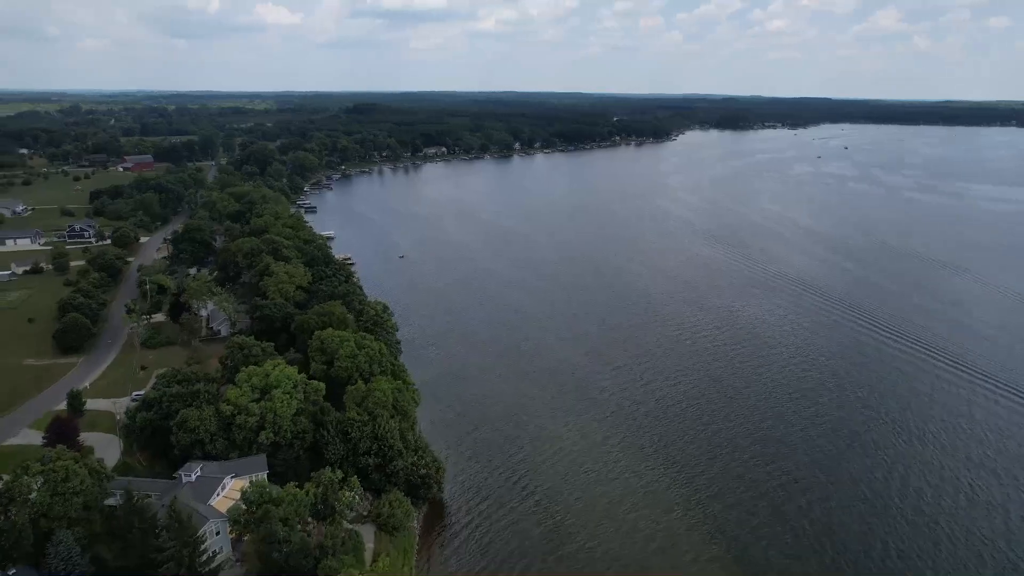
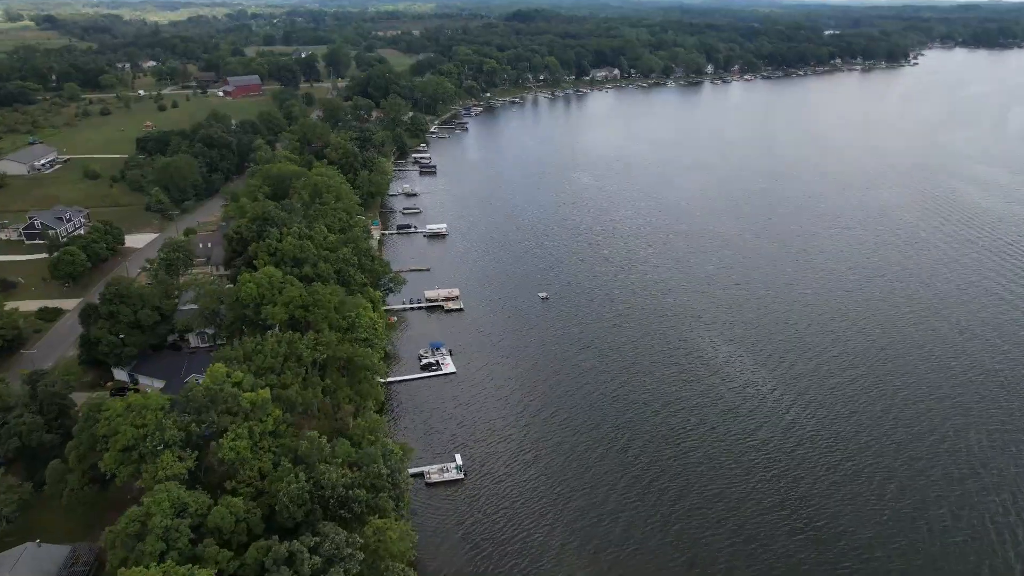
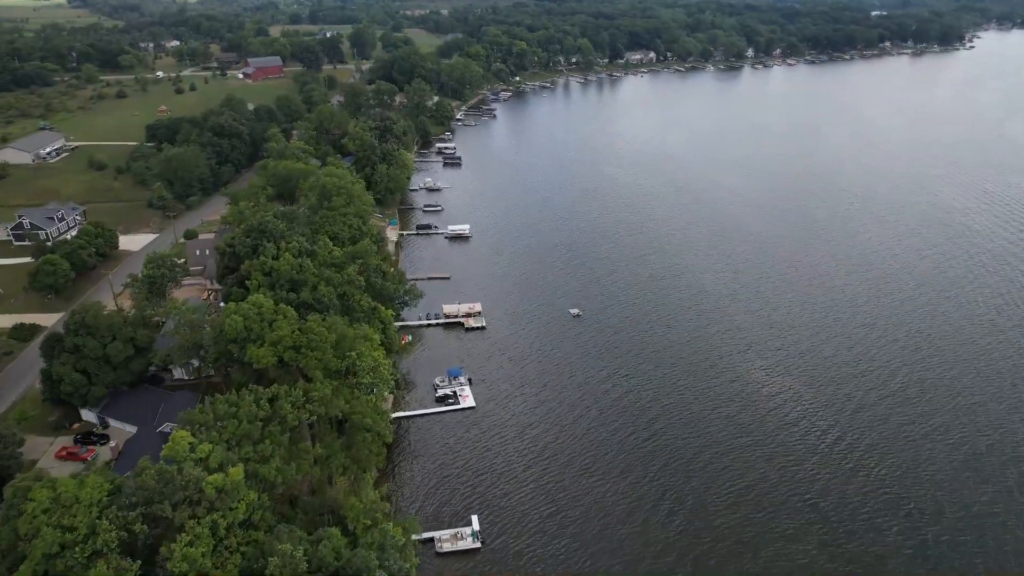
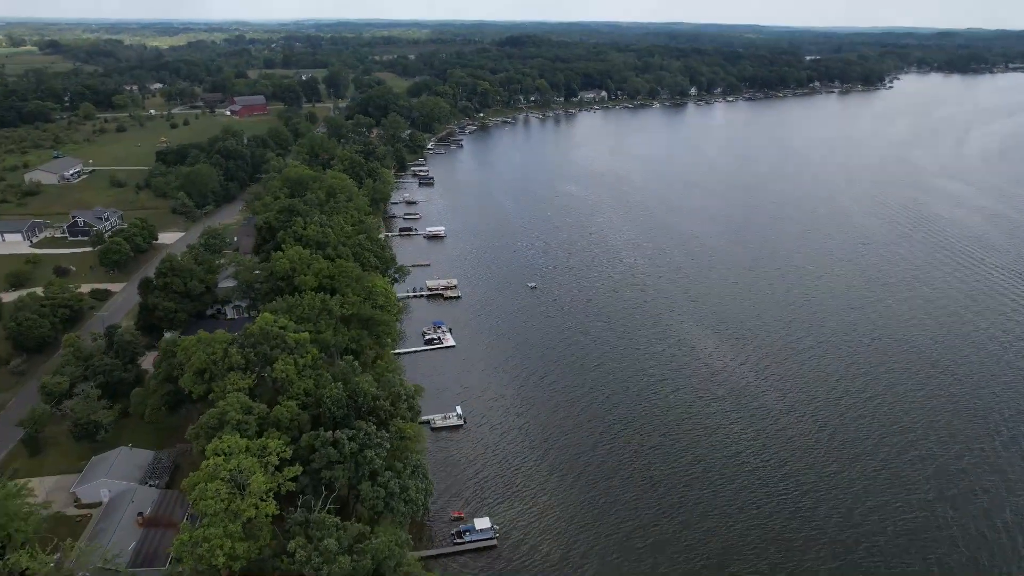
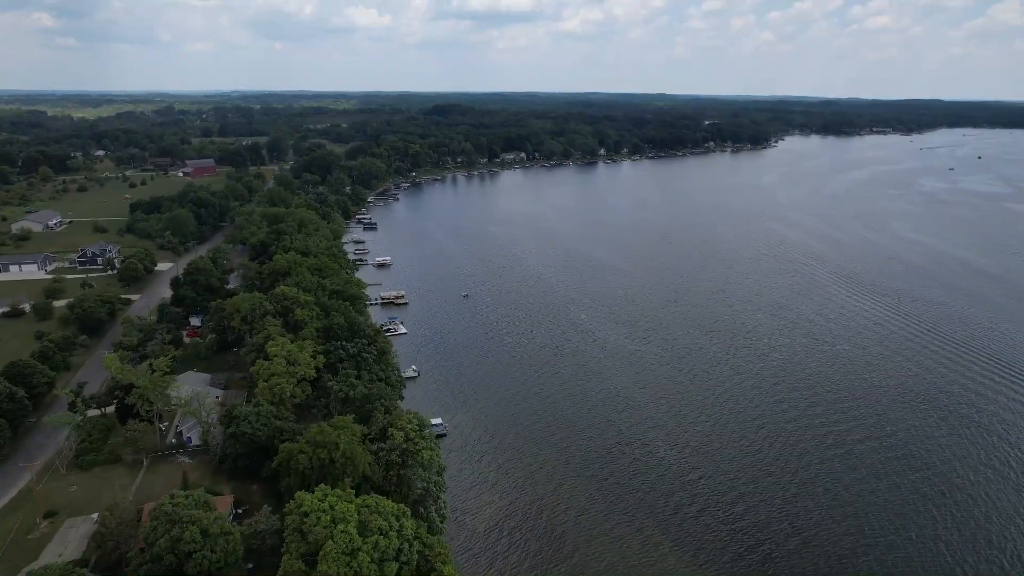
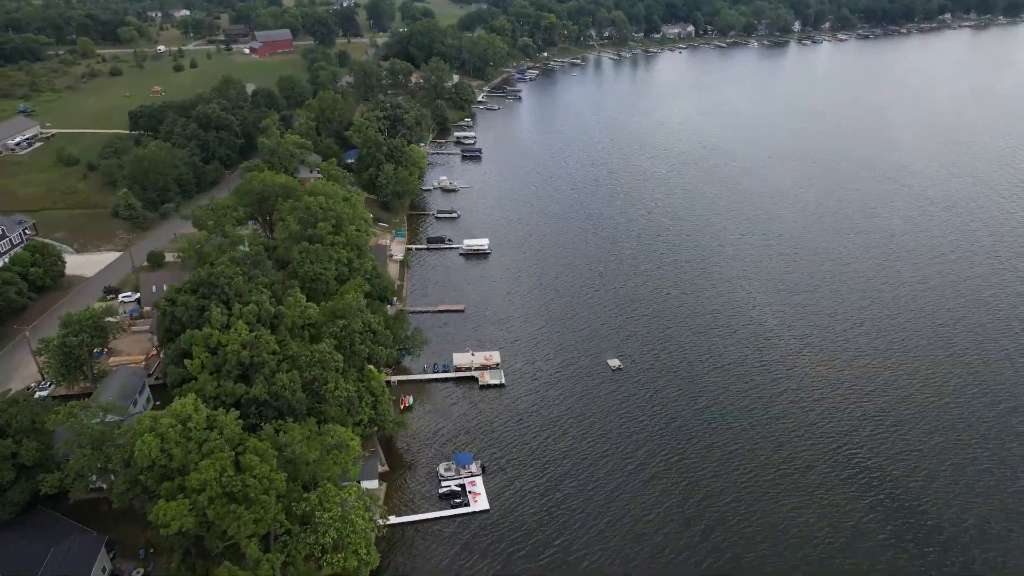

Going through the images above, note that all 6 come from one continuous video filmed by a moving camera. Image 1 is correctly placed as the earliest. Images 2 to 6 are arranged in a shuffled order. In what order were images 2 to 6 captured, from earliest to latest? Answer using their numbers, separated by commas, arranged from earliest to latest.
5, 4, 2, 3, 6
